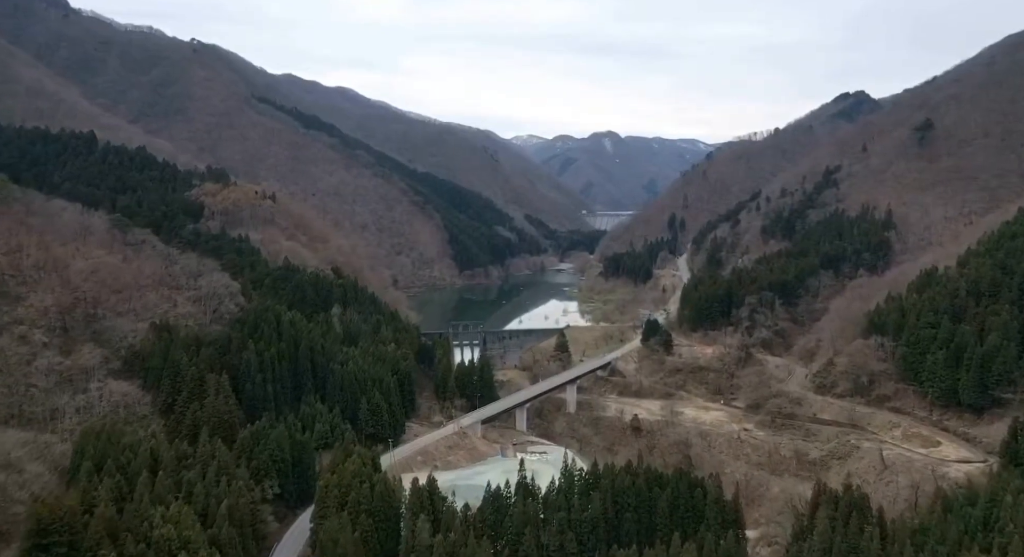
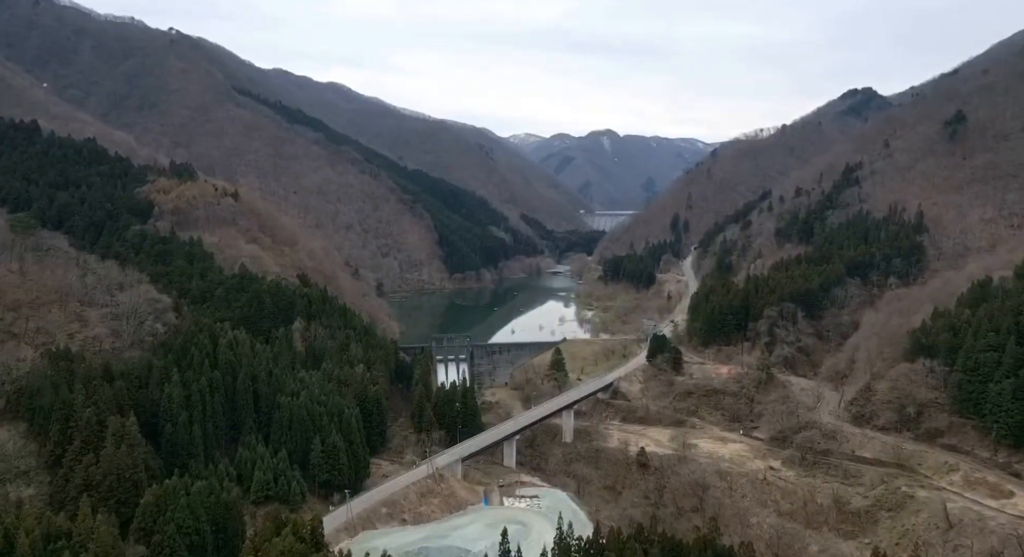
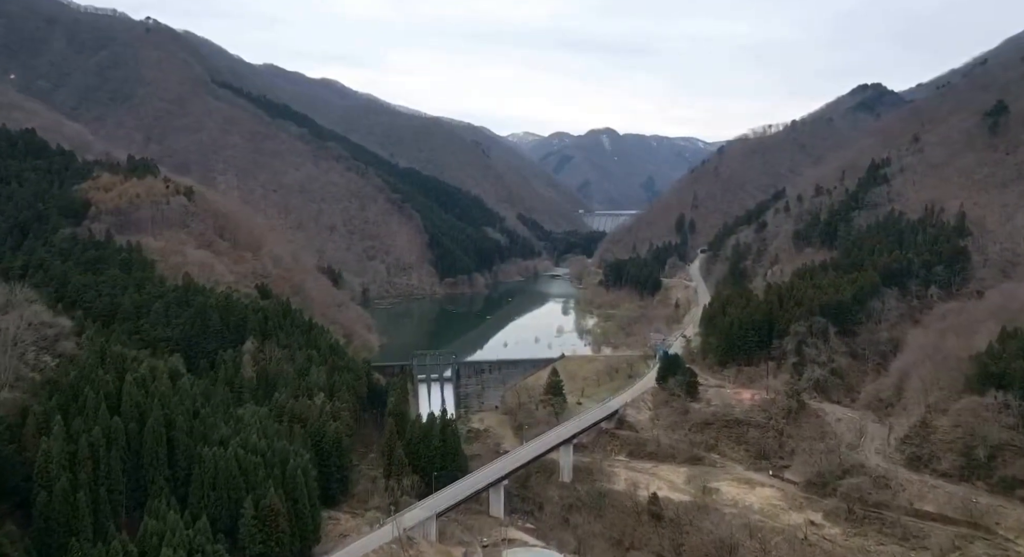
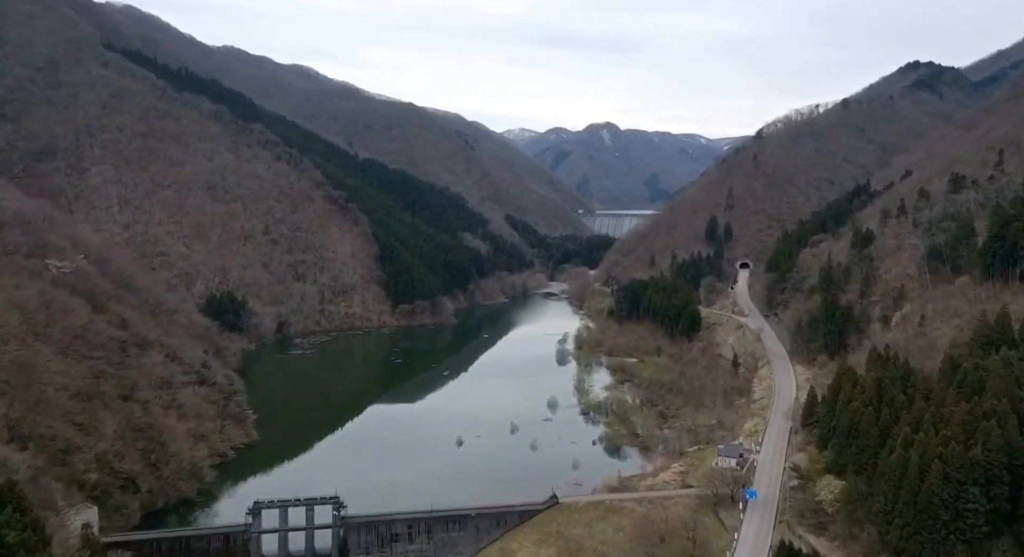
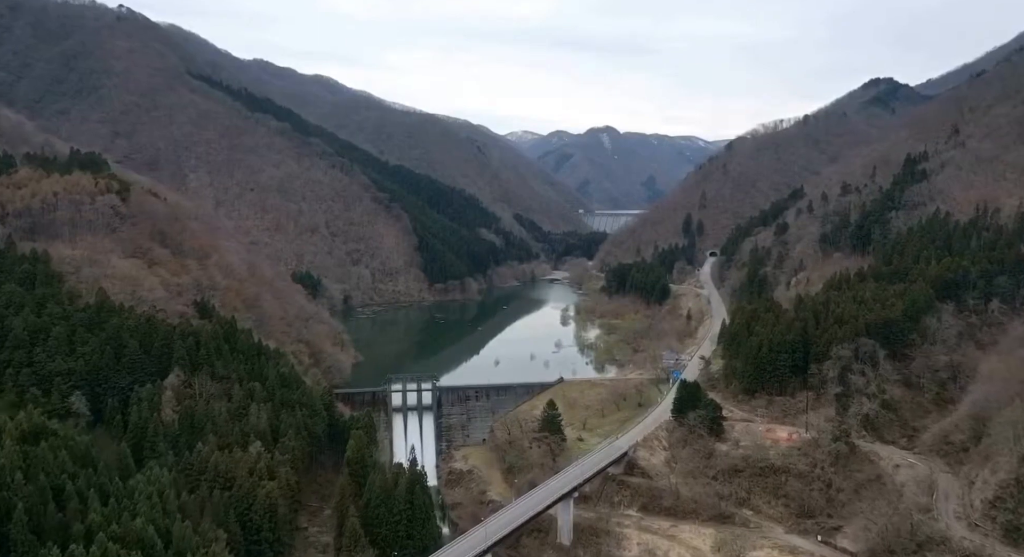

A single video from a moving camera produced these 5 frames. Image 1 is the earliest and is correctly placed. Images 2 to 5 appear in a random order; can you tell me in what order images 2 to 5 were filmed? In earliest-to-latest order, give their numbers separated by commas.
2, 3, 5, 4
